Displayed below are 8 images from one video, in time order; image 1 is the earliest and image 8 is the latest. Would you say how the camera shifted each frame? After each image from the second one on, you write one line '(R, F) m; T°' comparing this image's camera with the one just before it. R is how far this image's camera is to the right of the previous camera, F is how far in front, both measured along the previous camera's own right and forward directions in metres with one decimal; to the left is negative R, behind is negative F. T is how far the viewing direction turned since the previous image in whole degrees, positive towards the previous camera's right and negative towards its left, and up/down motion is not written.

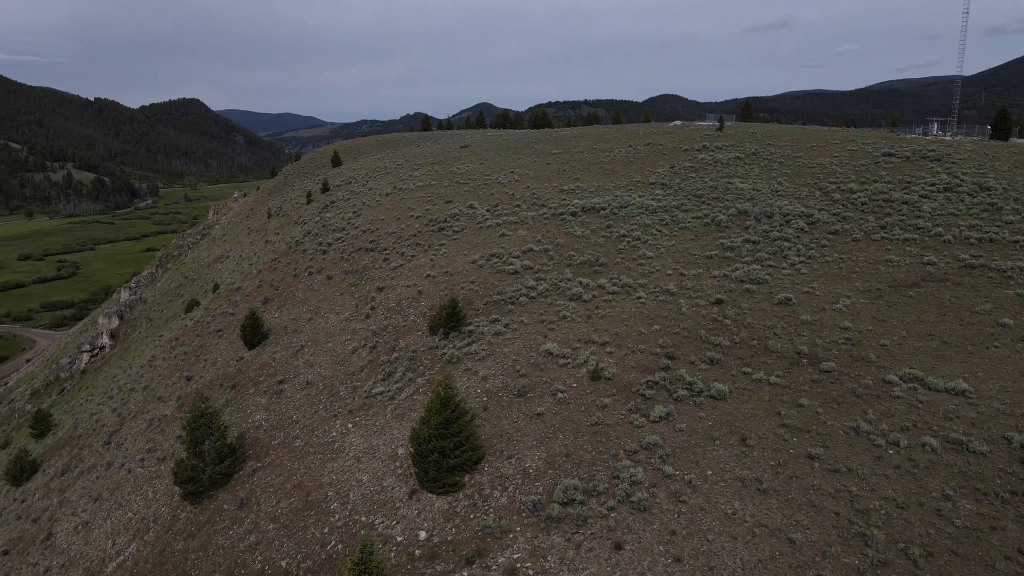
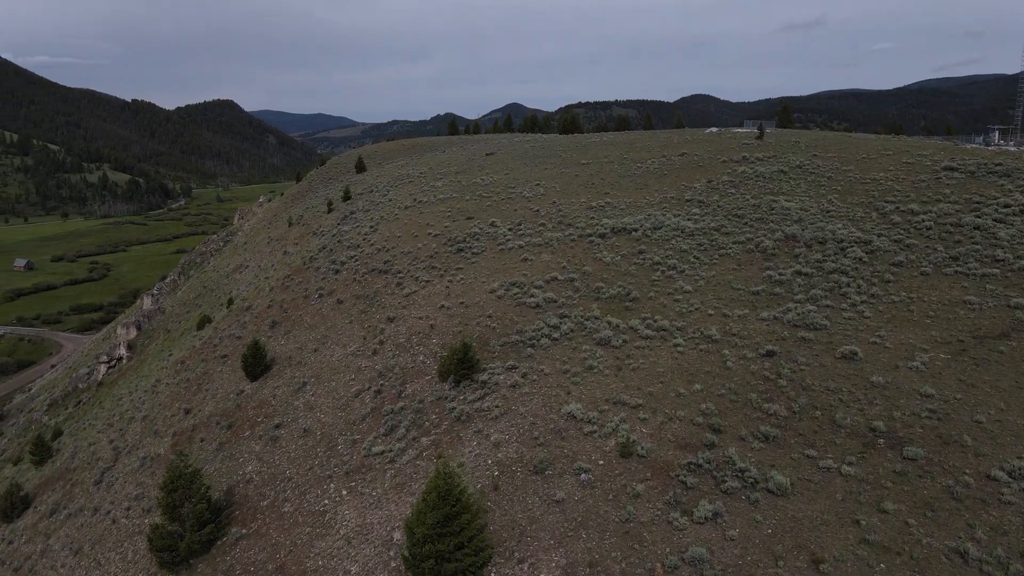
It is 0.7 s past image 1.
(+0.2, +2.4) m; -2°
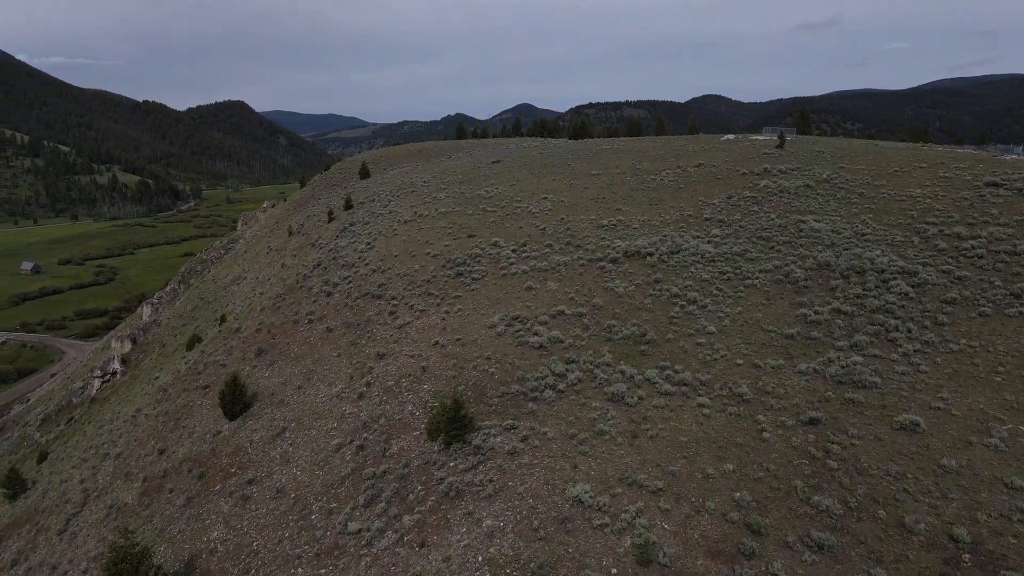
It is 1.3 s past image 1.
(+0.2, +2.4) m; -1°
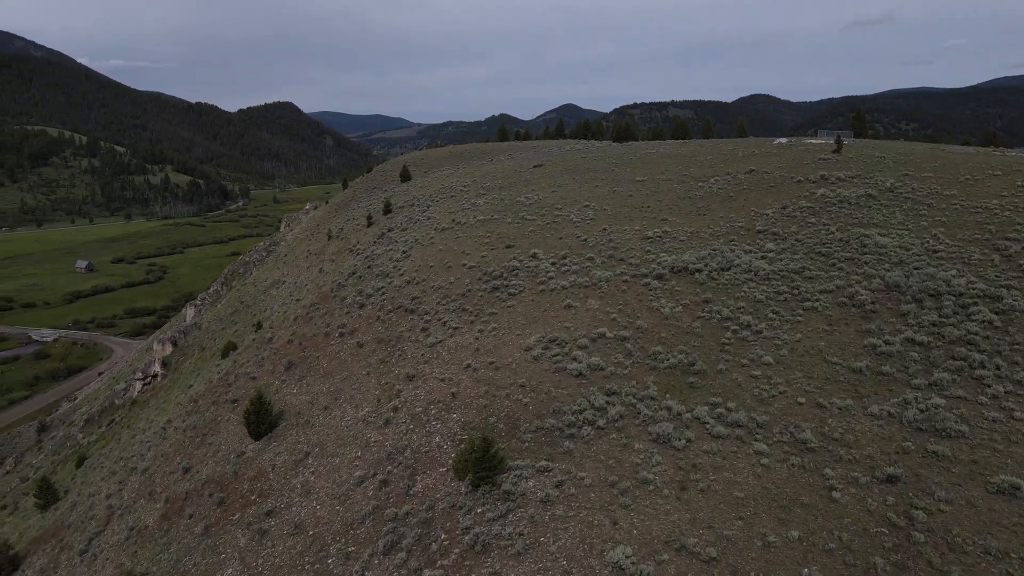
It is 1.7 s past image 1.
(+0.1, +1.5) m; -3°
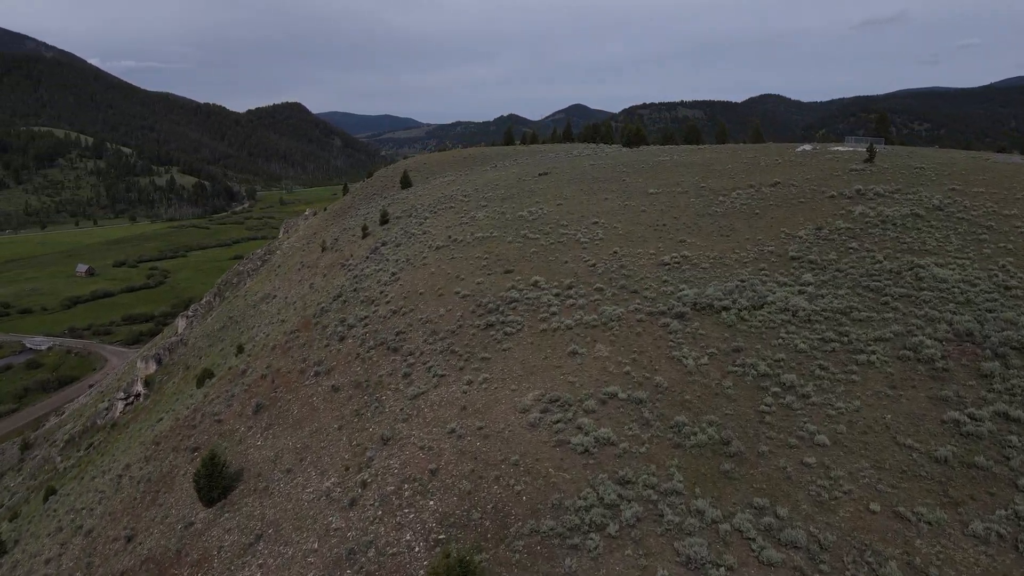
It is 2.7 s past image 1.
(+0.4, +3.5) m; -1°
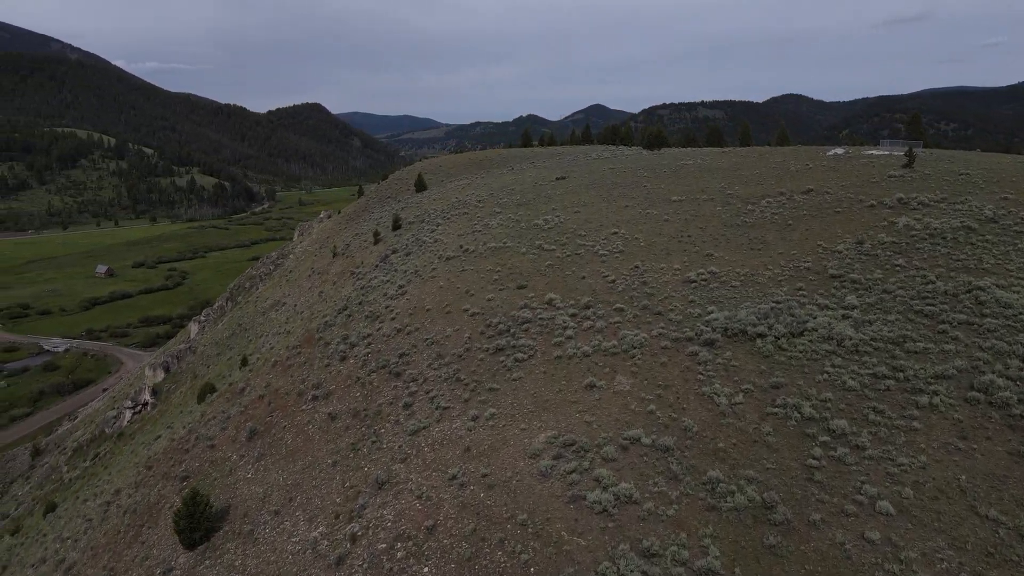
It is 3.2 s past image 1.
(+0.2, +2.0) m; -1°
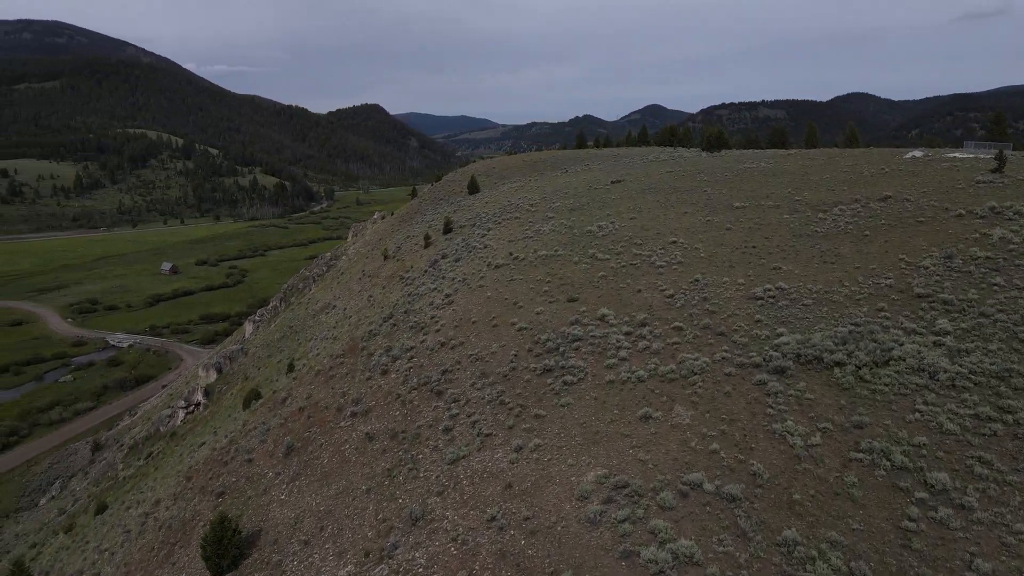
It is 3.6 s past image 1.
(+0.1, +1.5) m; -4°
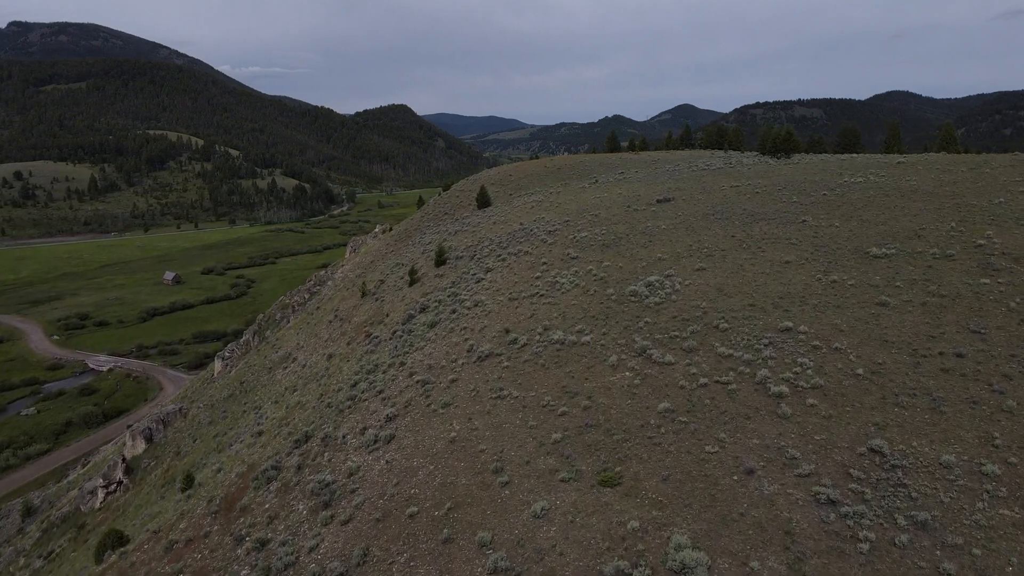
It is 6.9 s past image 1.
(+0.9, +12.9) m; -2°
